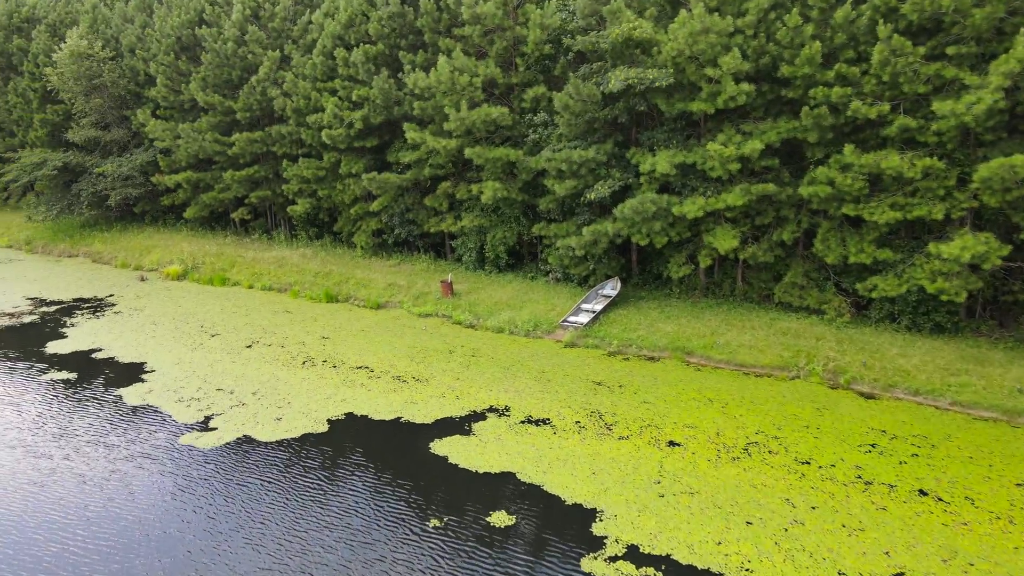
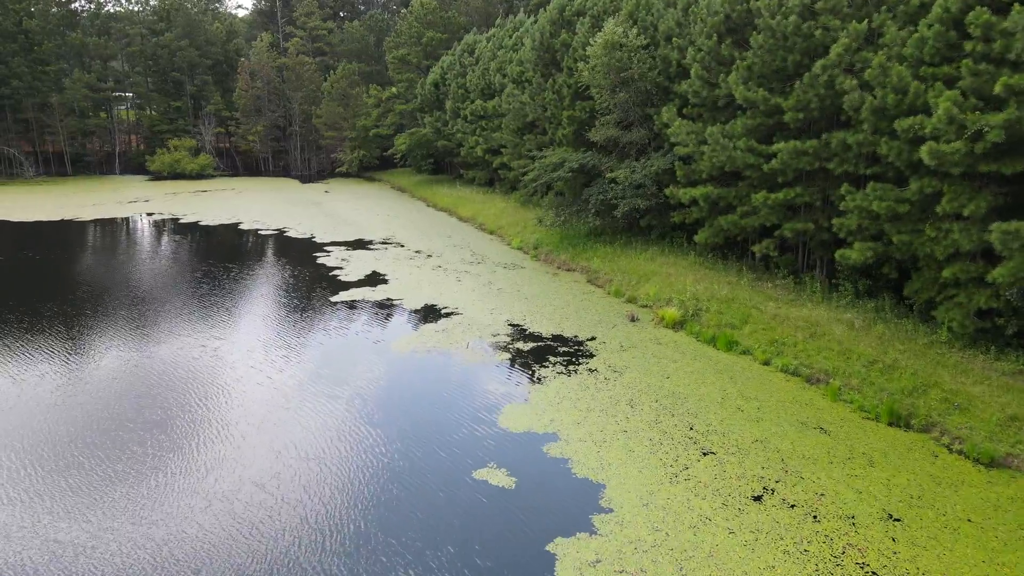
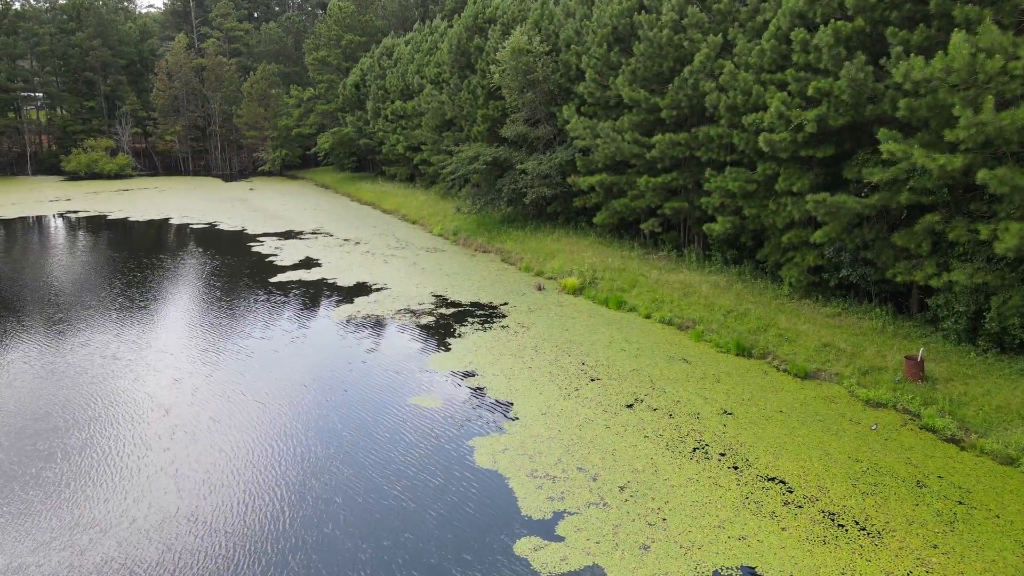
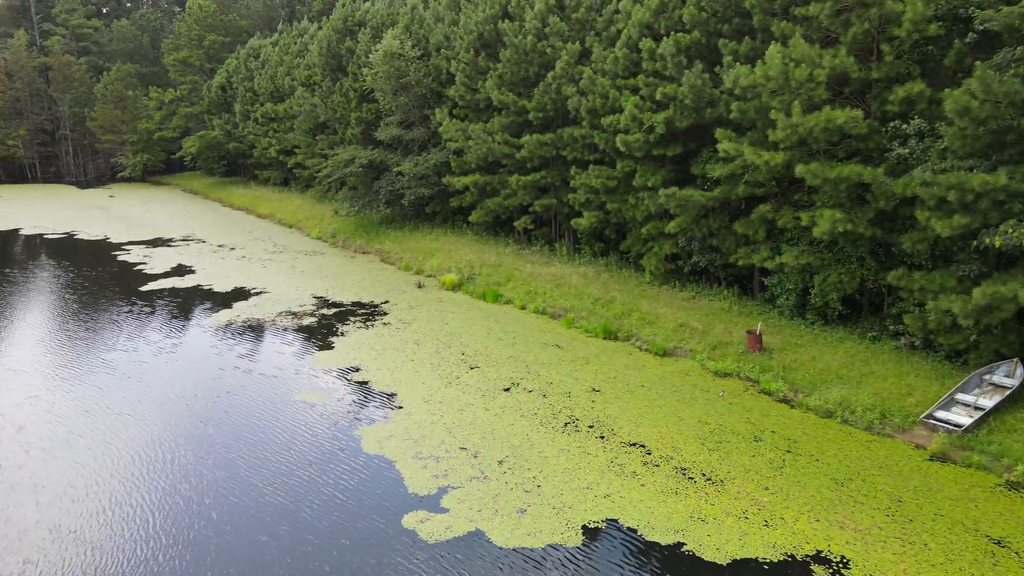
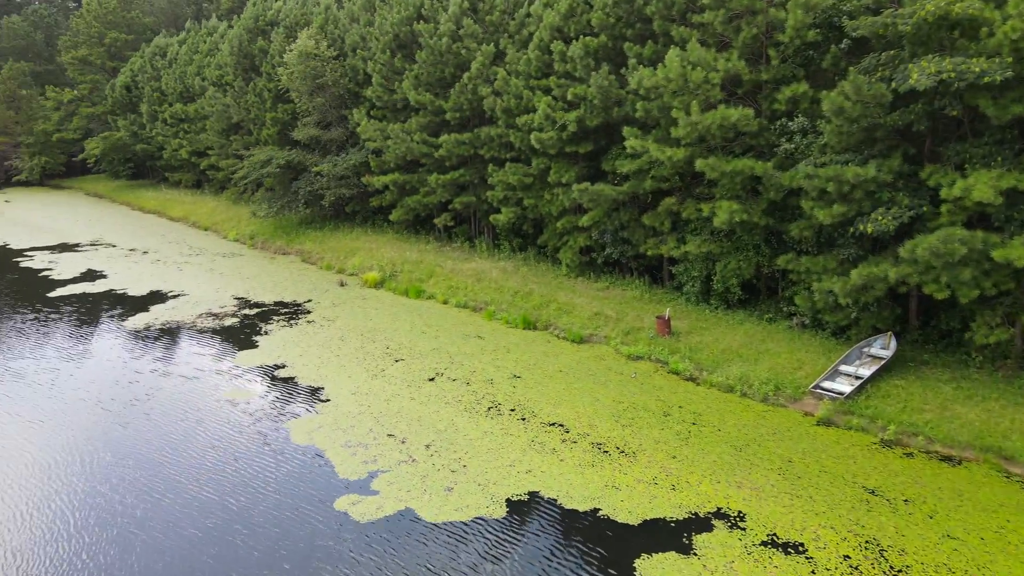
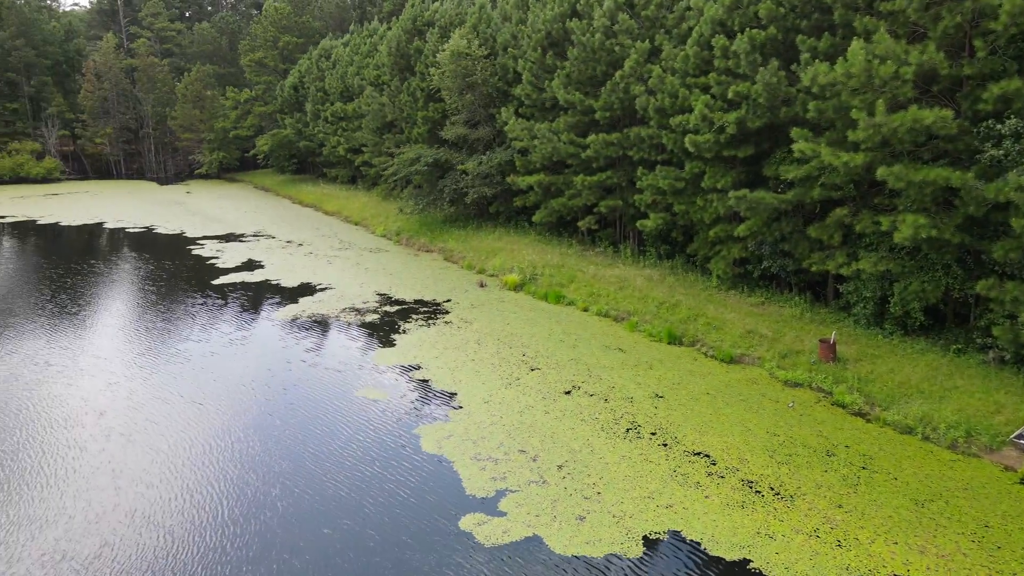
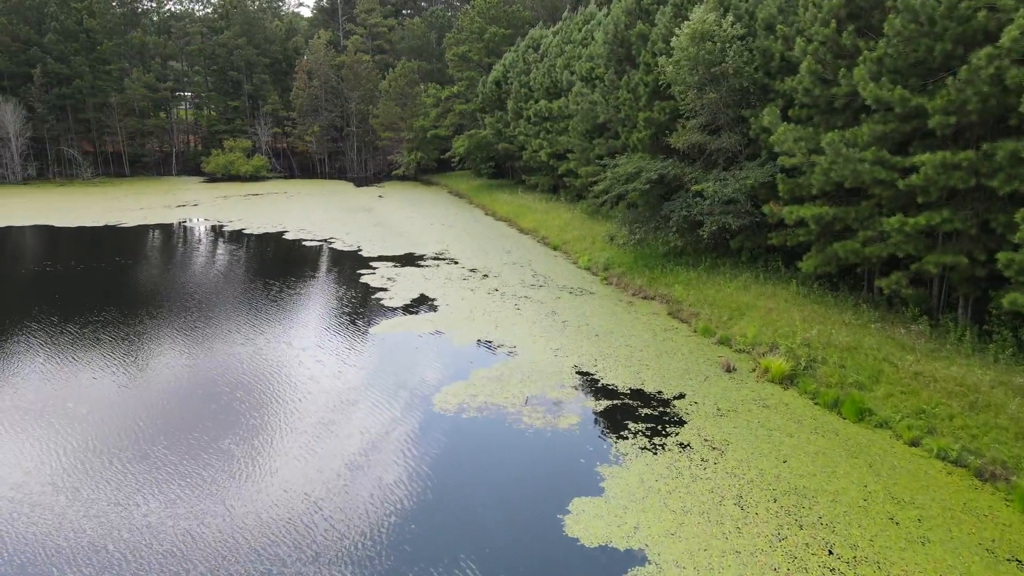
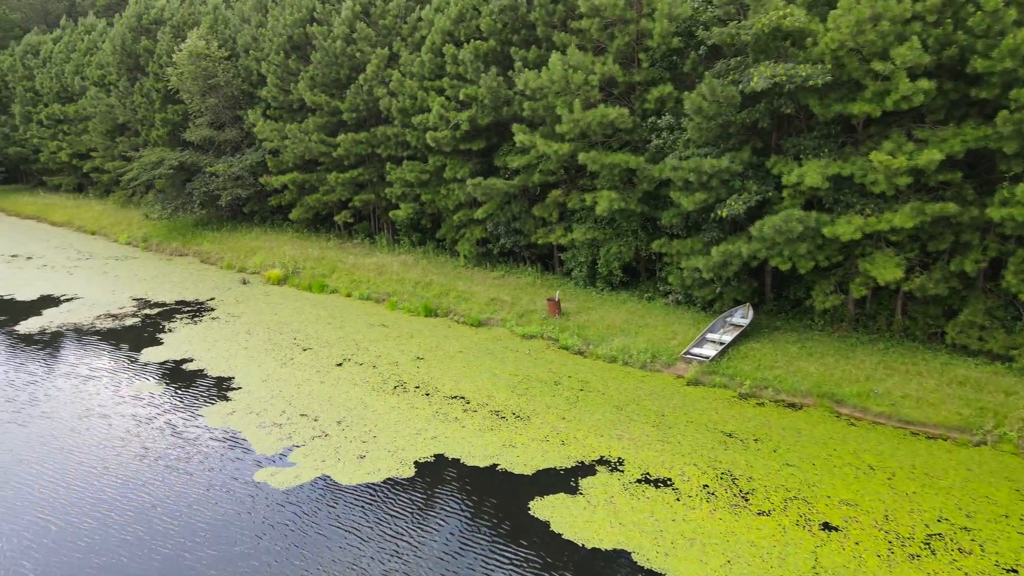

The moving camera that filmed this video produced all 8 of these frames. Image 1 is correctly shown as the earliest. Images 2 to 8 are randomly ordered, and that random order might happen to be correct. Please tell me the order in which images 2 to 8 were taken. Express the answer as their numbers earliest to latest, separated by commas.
8, 5, 4, 6, 3, 2, 7
